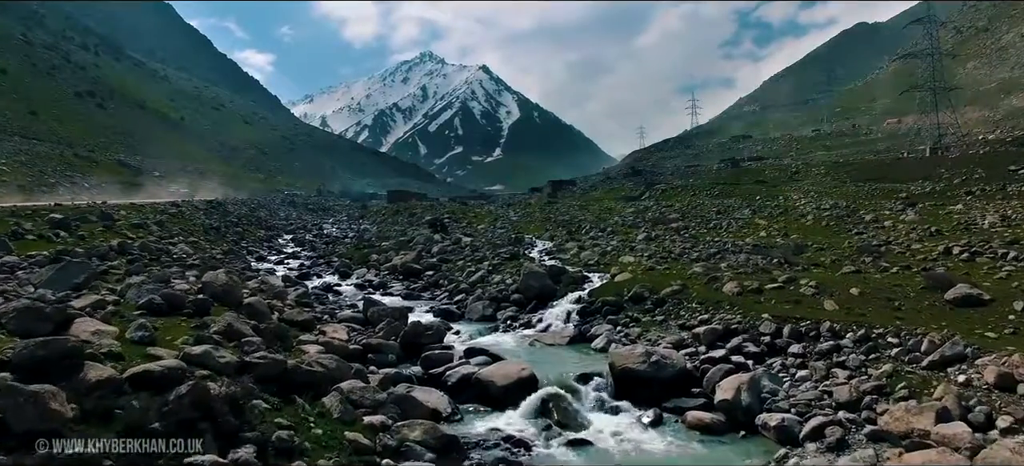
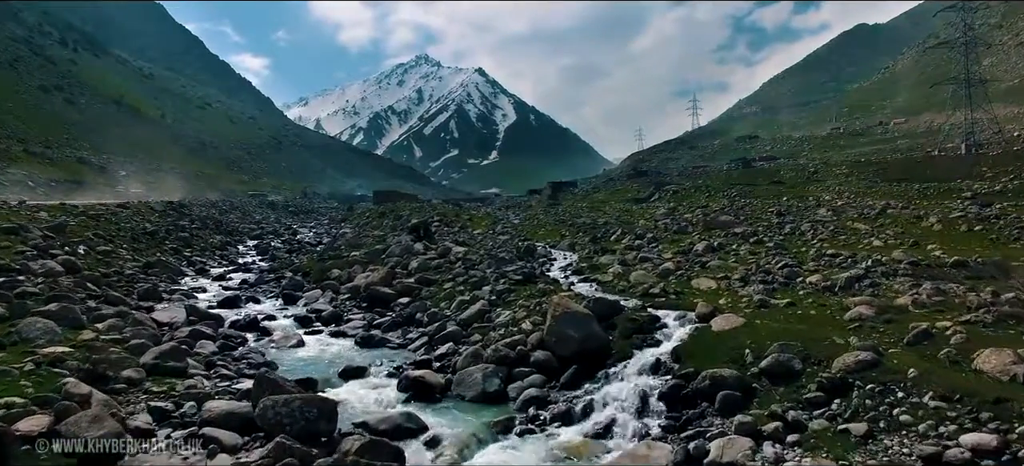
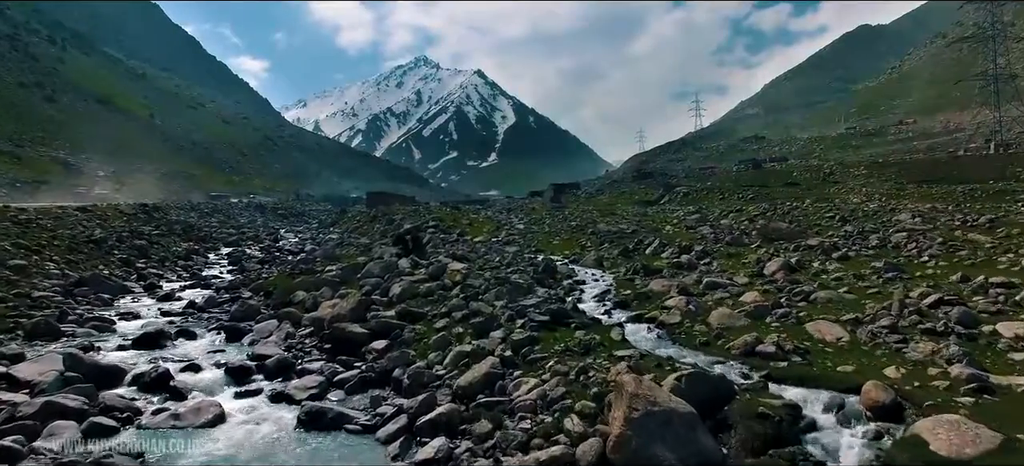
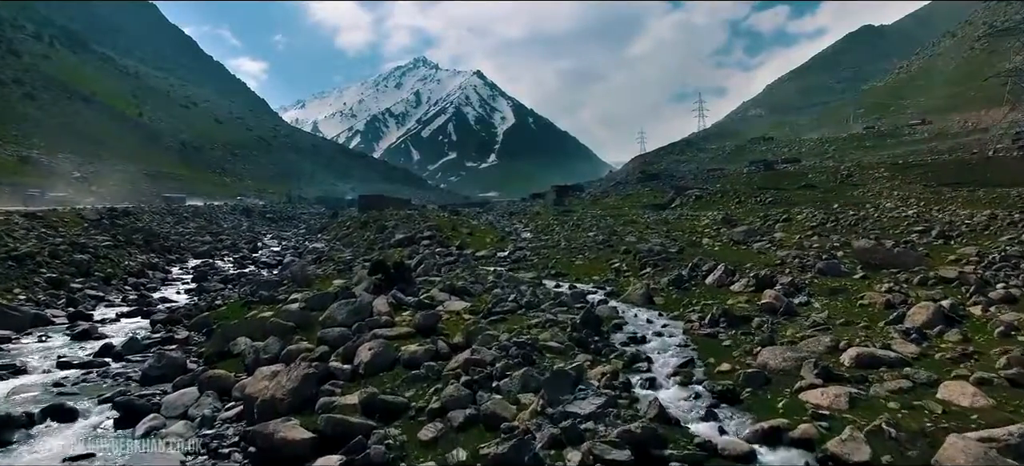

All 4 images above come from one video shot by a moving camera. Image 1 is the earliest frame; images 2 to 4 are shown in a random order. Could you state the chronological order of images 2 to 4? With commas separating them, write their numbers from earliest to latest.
2, 3, 4
